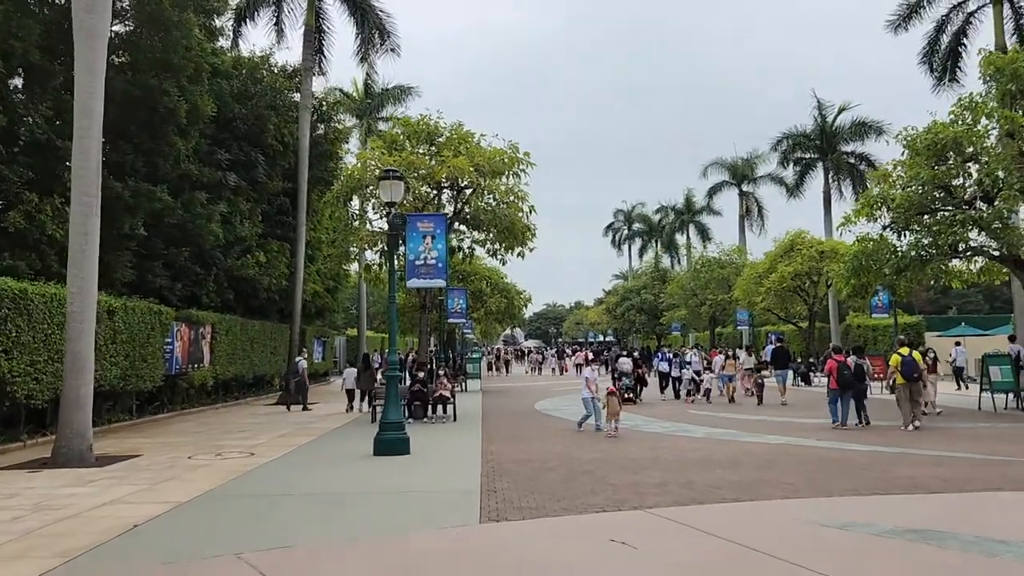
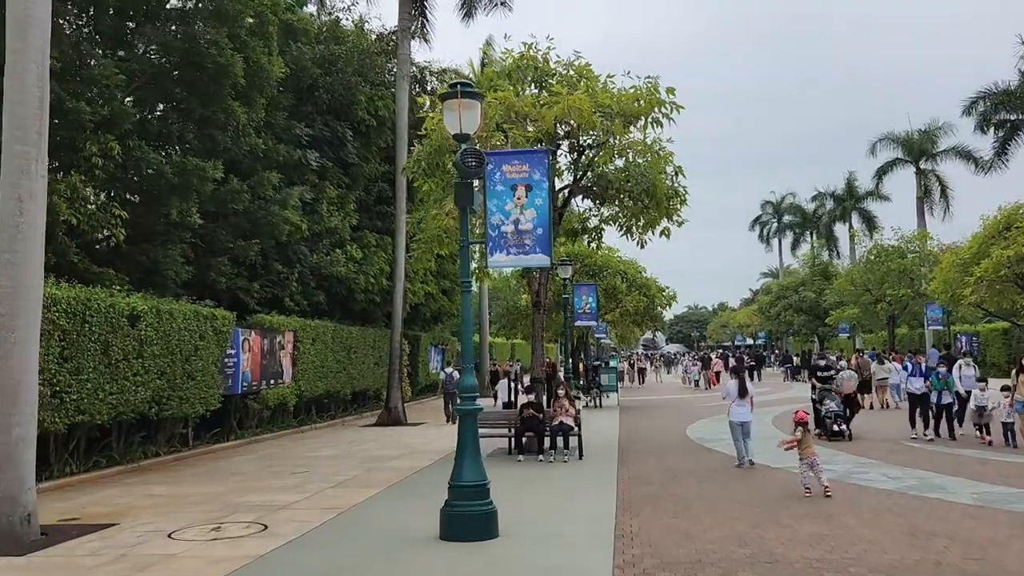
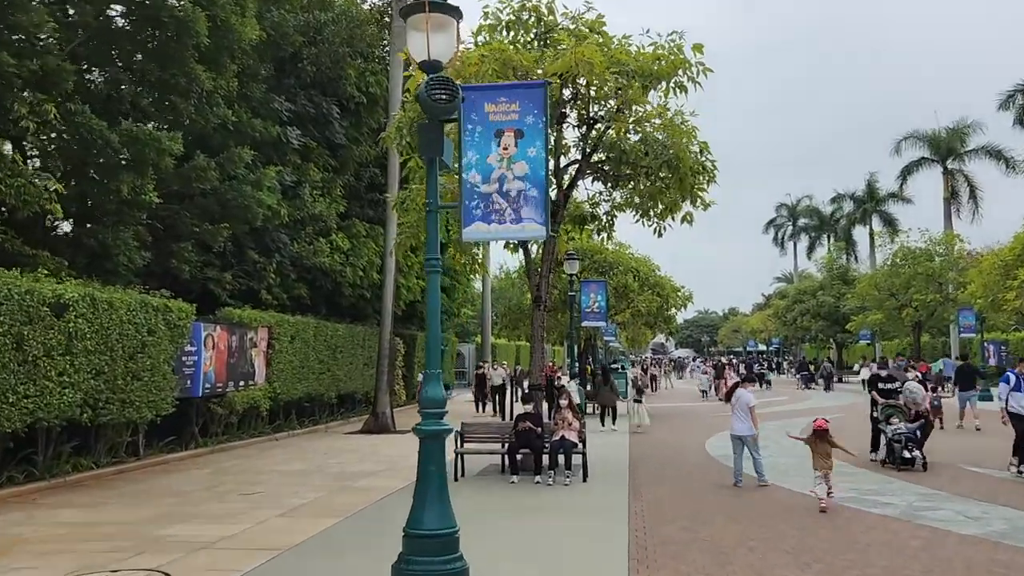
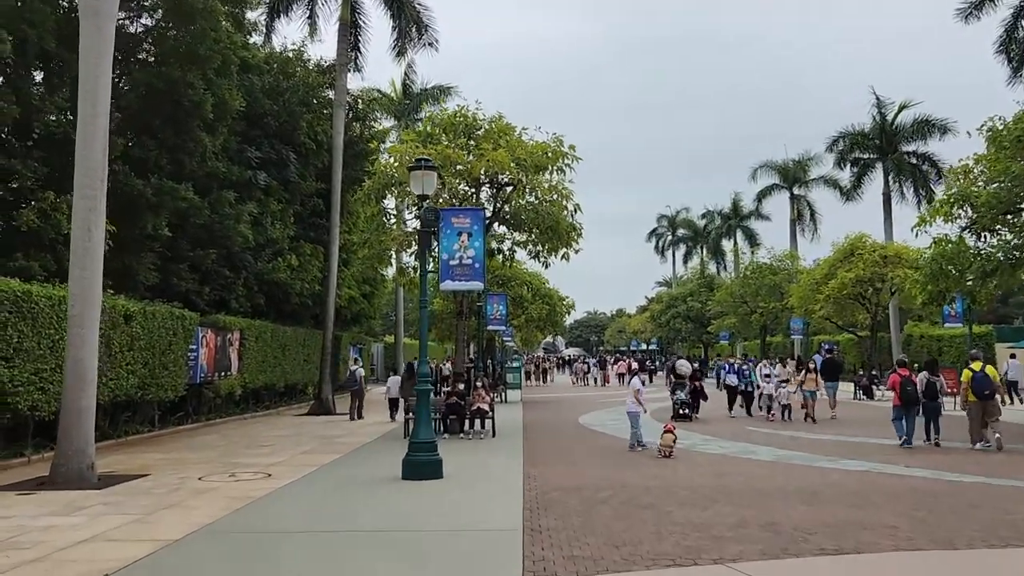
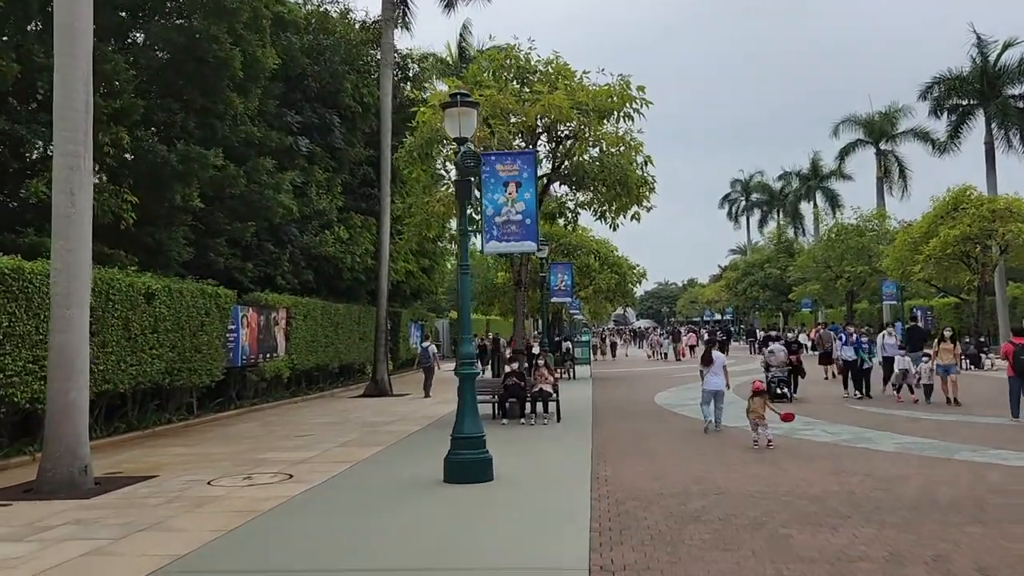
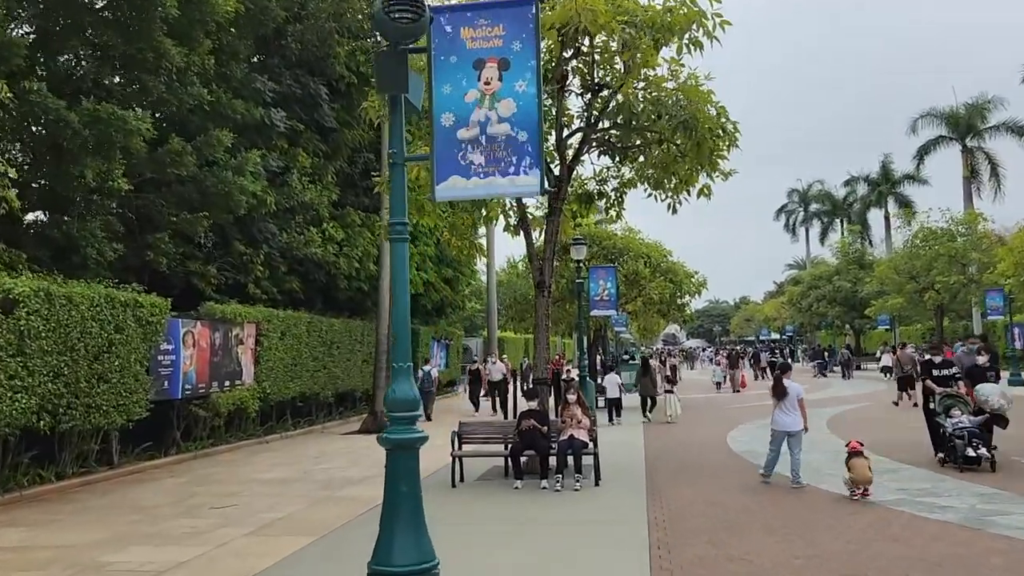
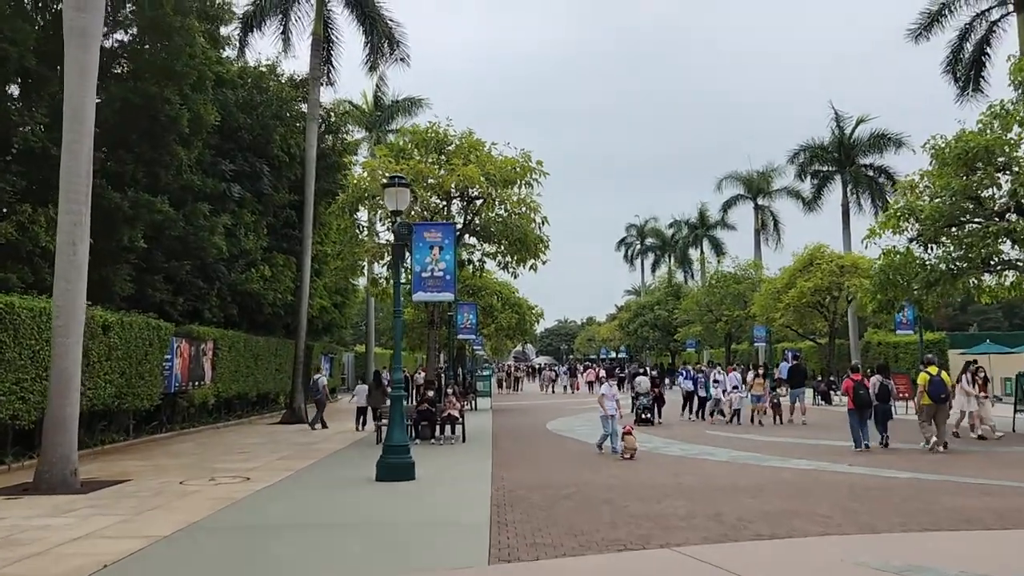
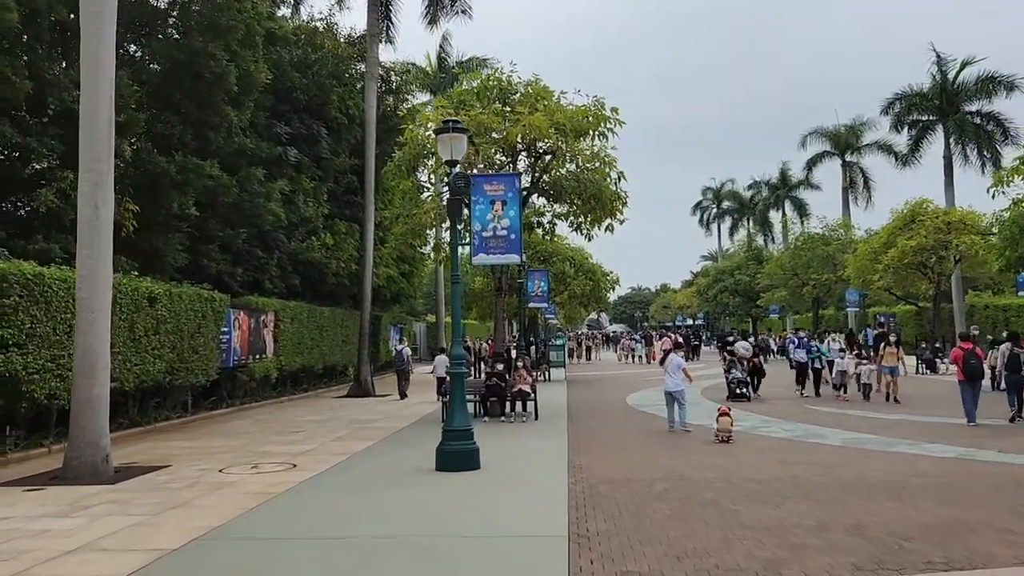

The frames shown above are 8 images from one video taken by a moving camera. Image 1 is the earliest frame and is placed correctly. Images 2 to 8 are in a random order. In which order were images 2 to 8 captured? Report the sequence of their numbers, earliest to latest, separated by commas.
7, 4, 8, 5, 2, 3, 6
